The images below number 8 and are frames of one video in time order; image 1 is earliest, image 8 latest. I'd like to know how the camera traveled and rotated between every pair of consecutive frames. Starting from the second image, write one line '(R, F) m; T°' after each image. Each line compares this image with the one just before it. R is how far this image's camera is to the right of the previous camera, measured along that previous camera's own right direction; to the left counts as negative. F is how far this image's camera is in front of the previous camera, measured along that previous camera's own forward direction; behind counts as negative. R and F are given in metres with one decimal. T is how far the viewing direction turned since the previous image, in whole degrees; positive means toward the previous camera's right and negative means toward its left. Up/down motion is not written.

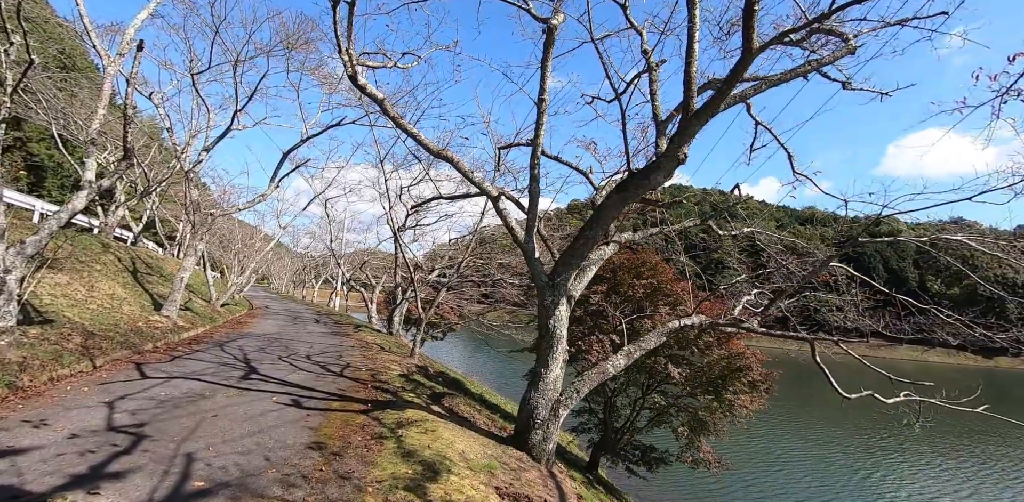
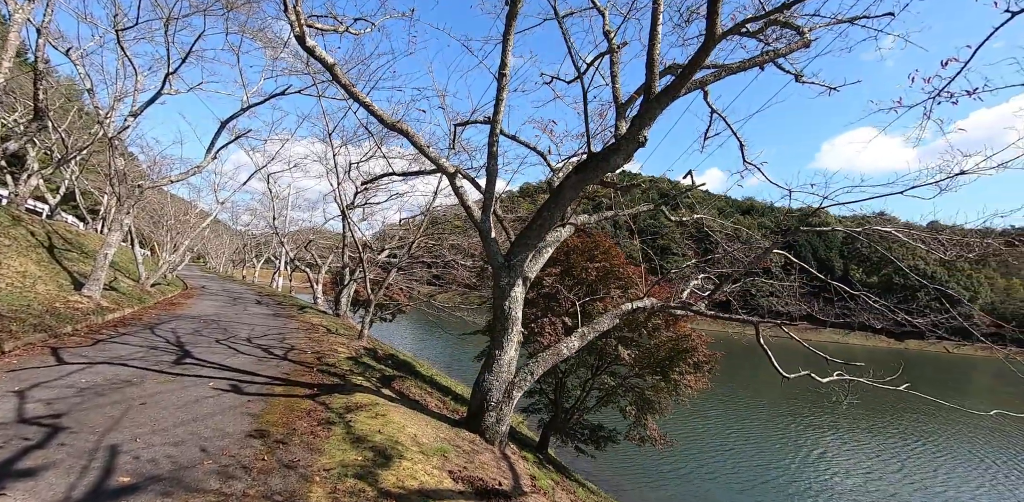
(0.0, +0.1) m; +6°
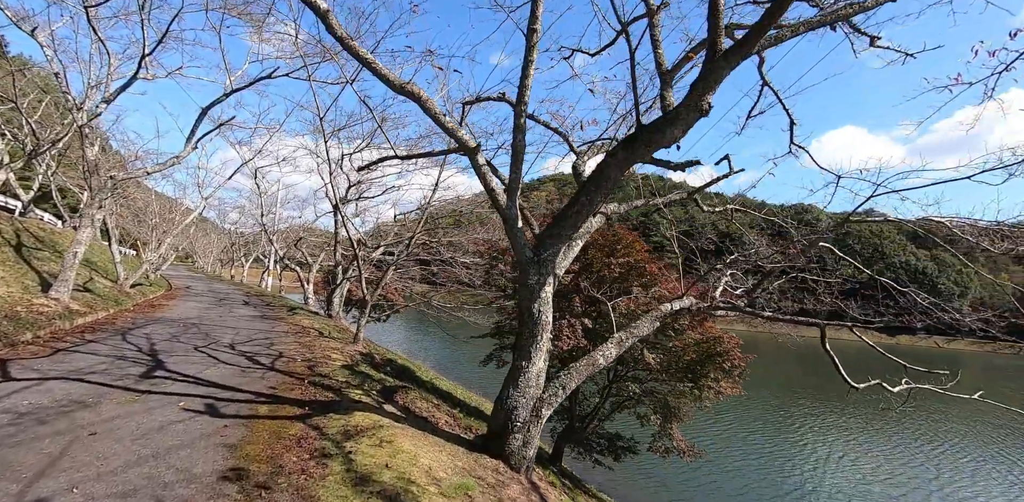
(-0.4, +0.8) m; +1°
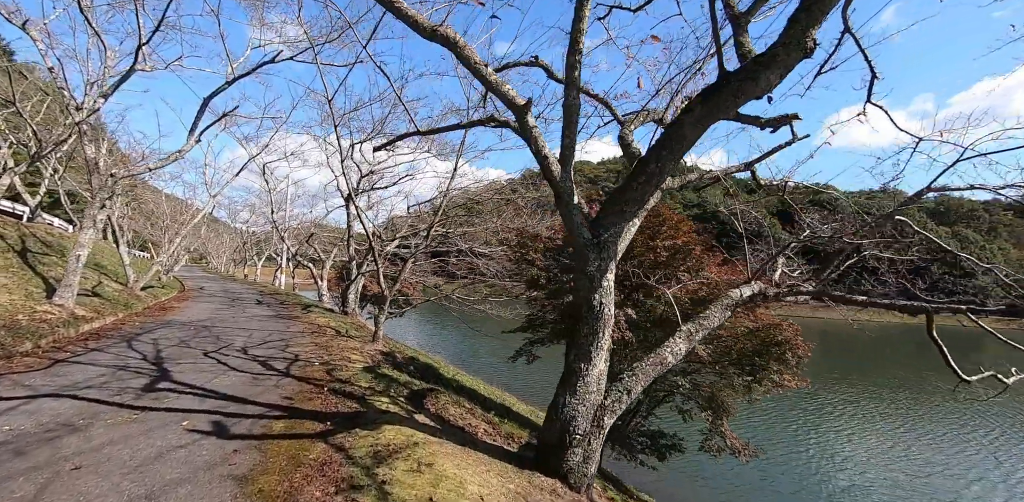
(-0.4, +0.7) m; -1°
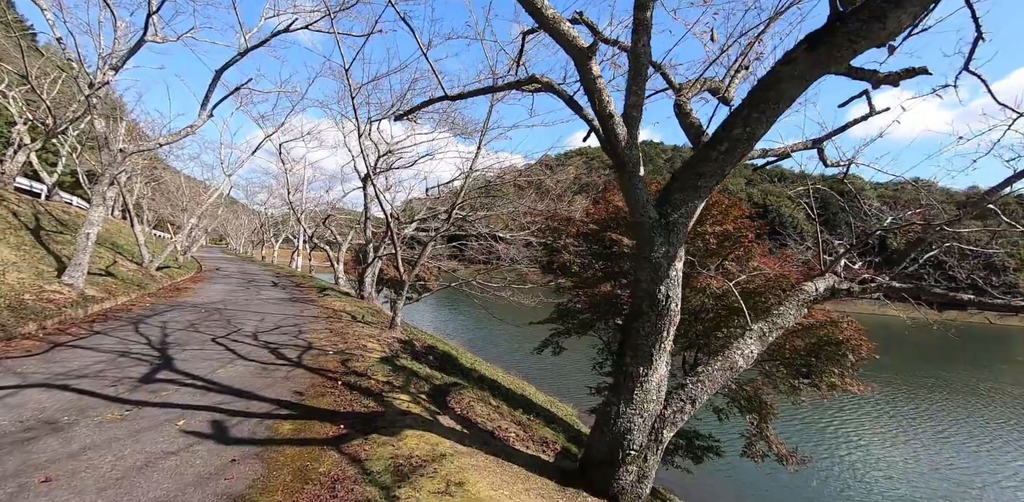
(-0.2, +0.6) m; -2°
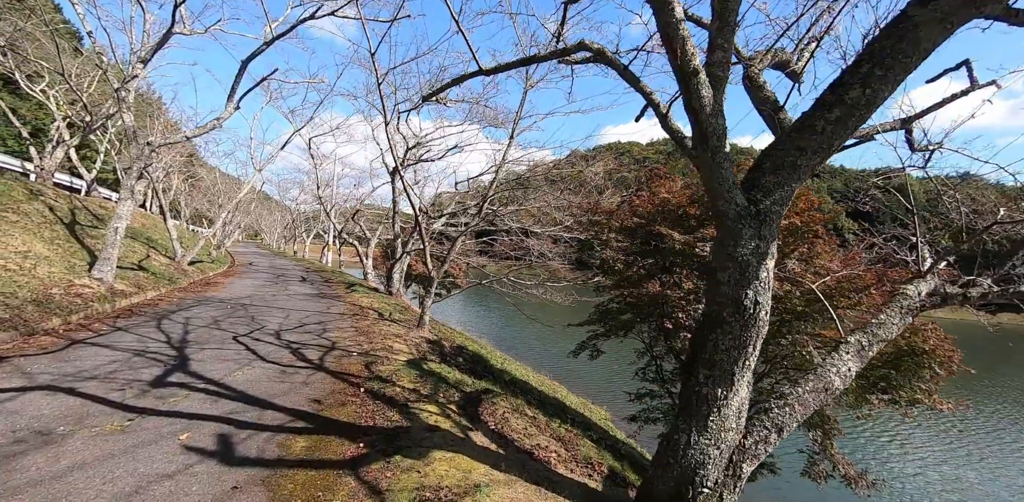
(-0.1, +0.5) m; -3°
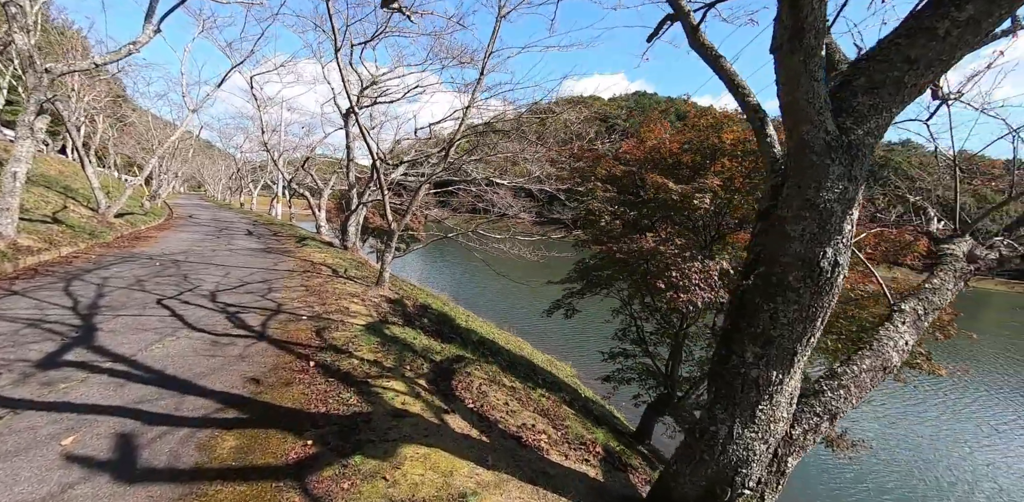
(-0.2, +0.7) m; +5°
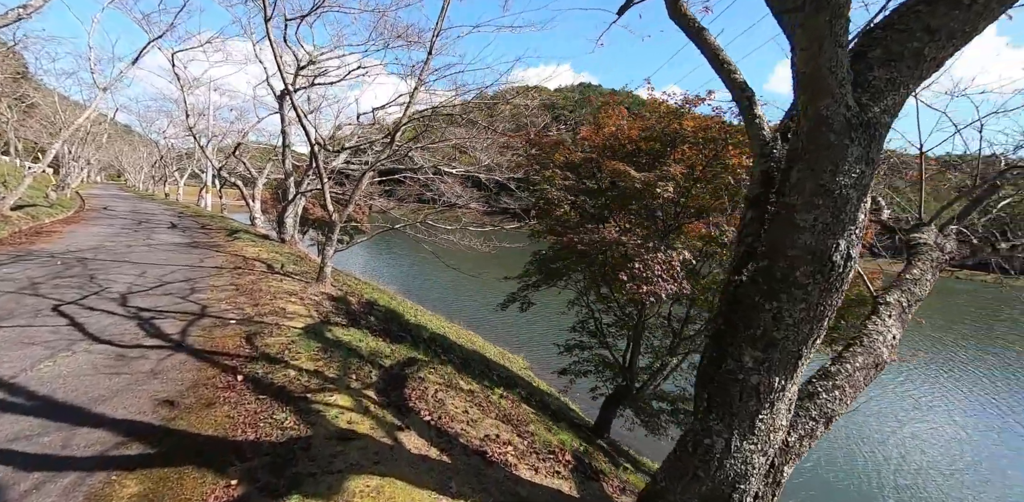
(-0.1, +0.3) m; +6°
